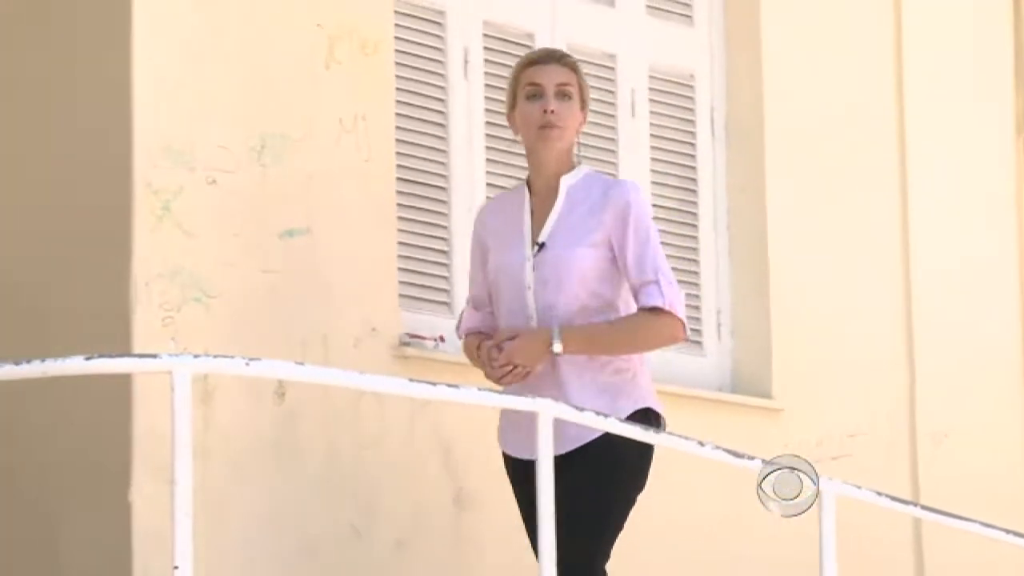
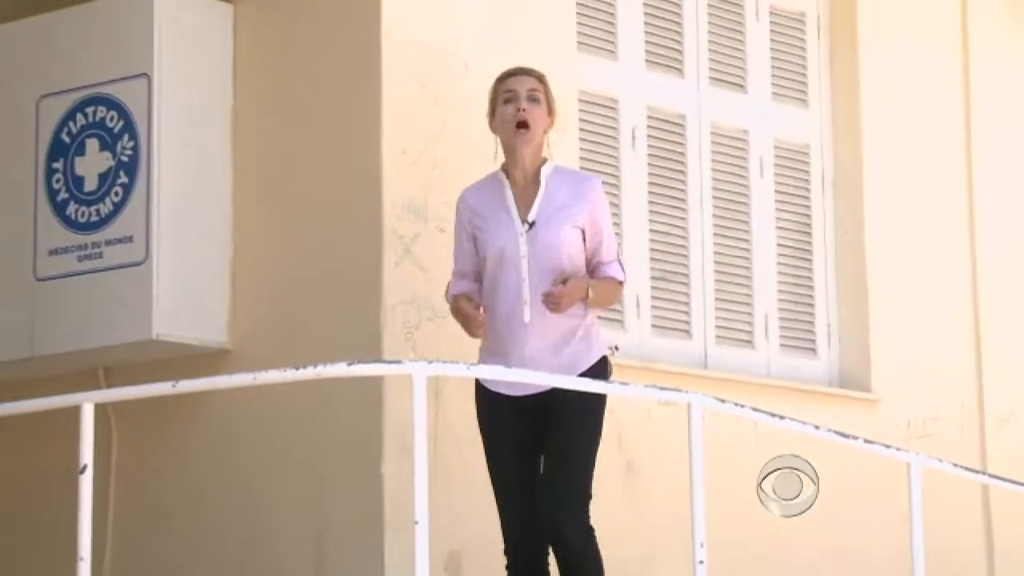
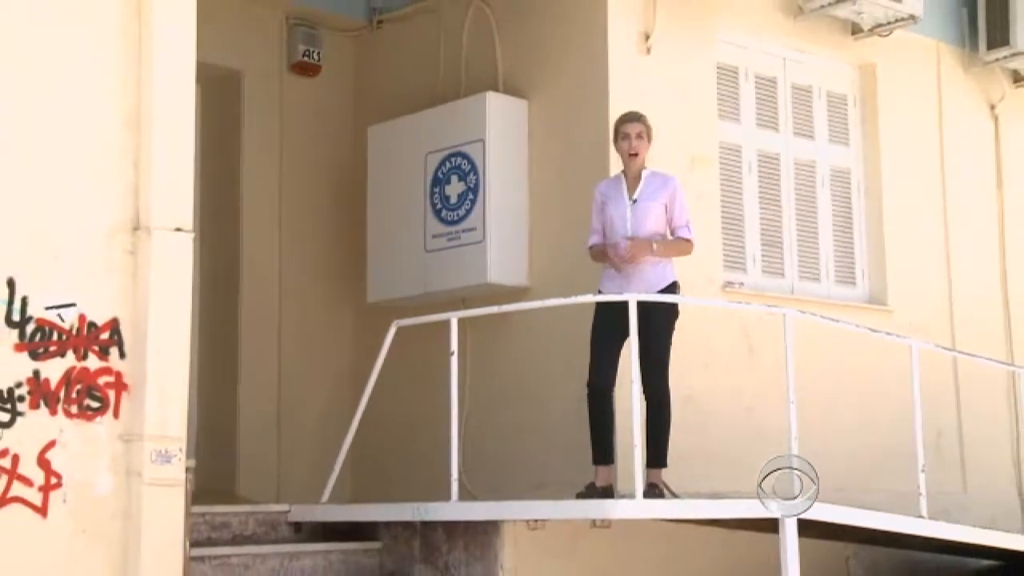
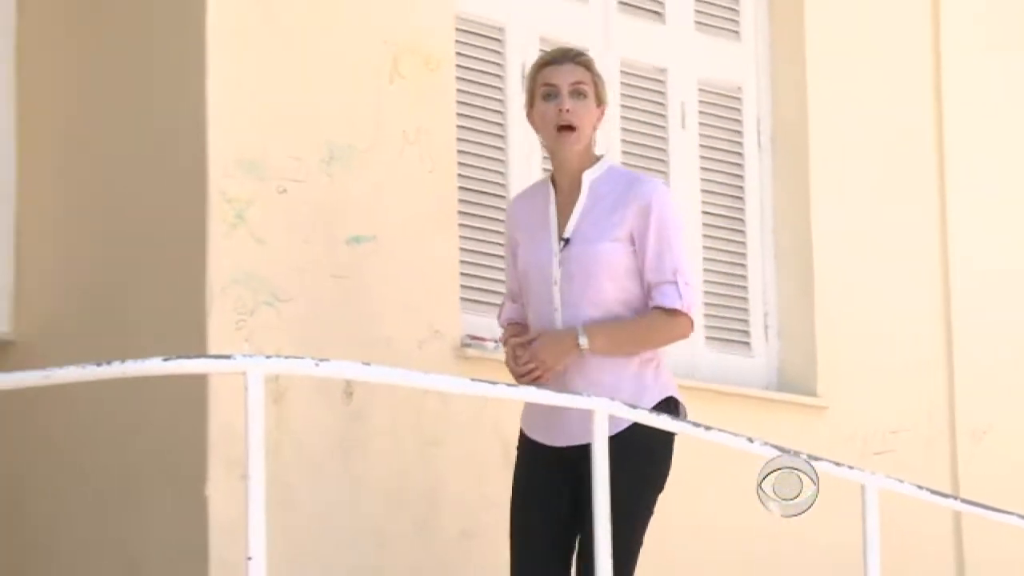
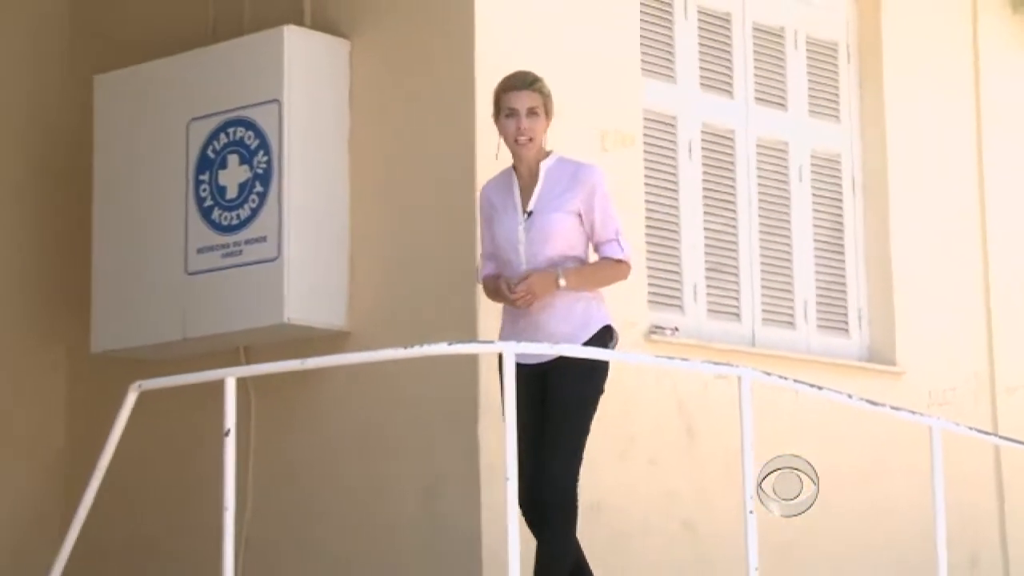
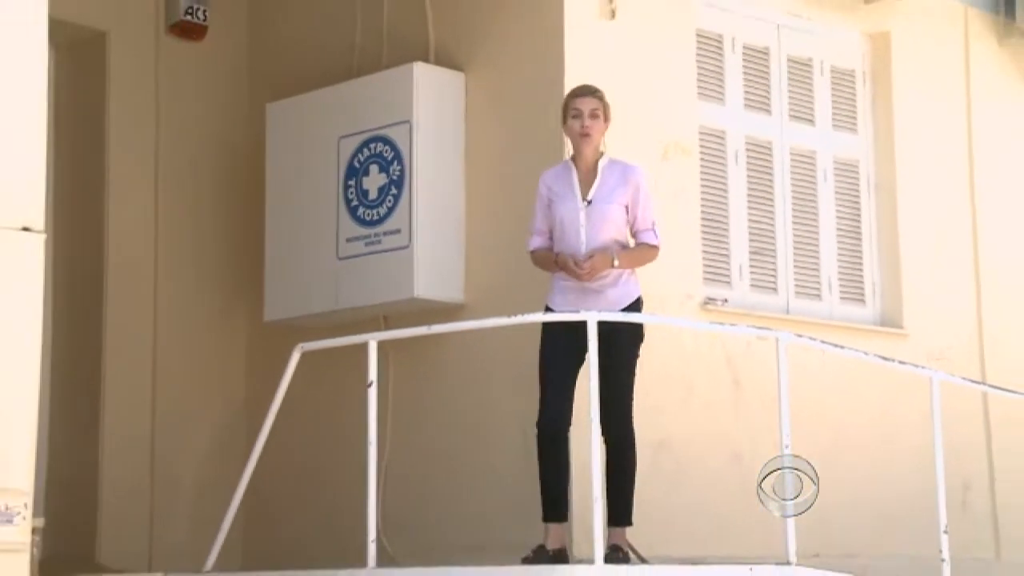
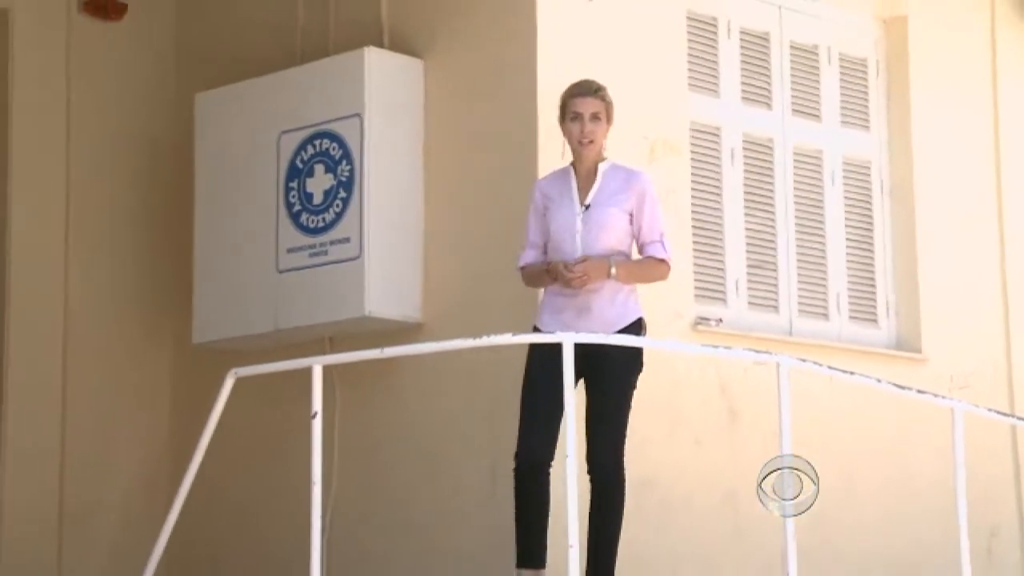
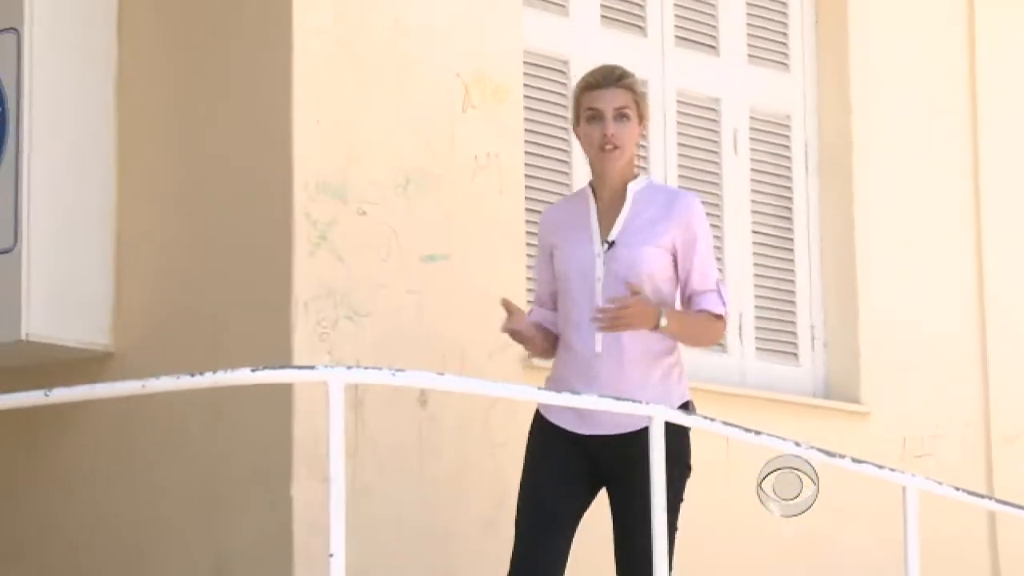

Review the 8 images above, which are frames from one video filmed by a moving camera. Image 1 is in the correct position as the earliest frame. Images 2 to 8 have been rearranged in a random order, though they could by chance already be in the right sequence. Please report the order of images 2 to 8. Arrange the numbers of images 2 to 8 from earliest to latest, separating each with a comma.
4, 8, 2, 5, 7, 6, 3
